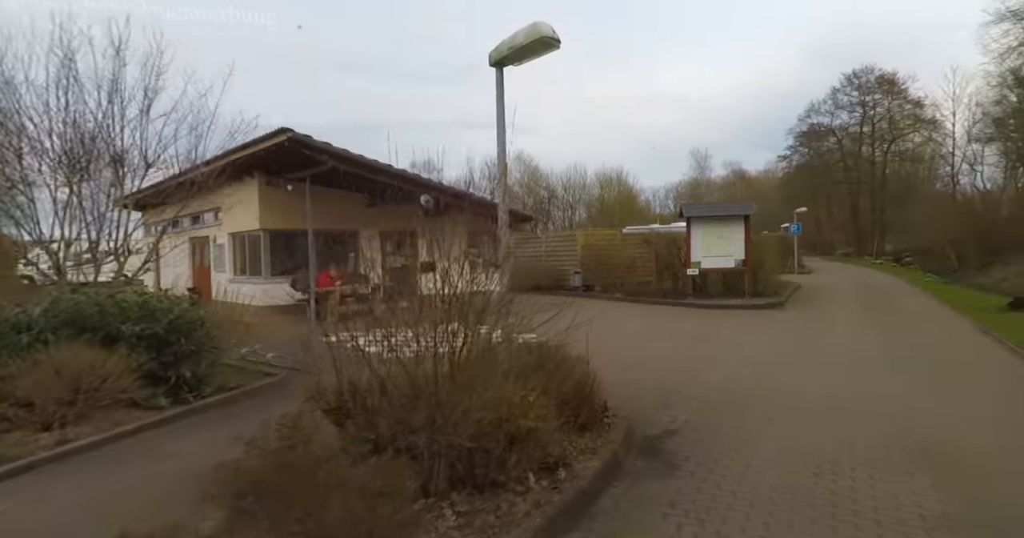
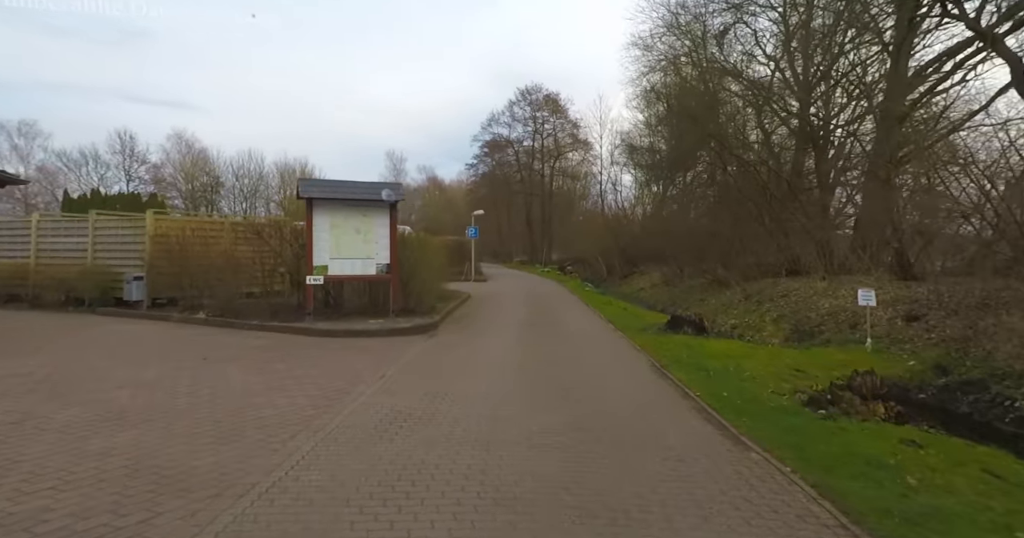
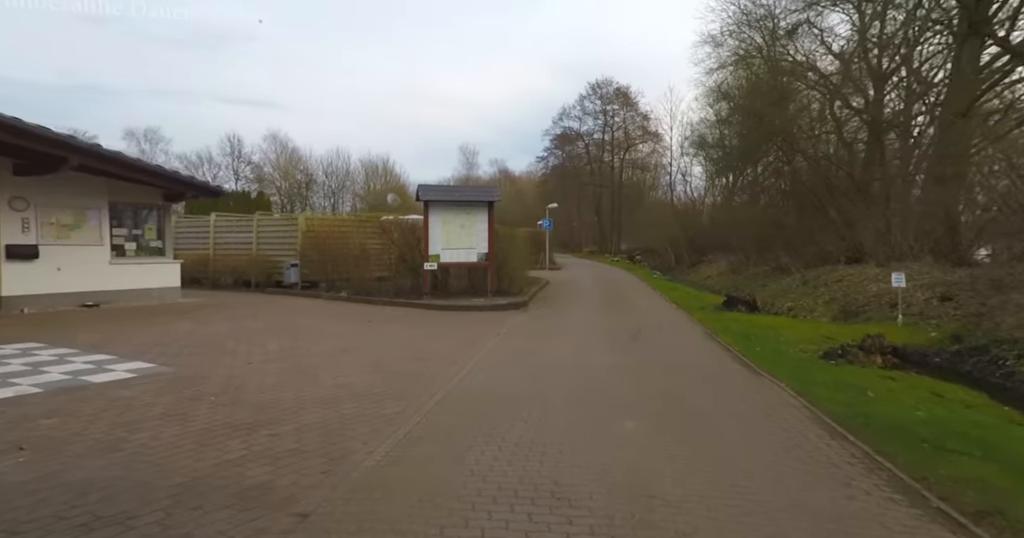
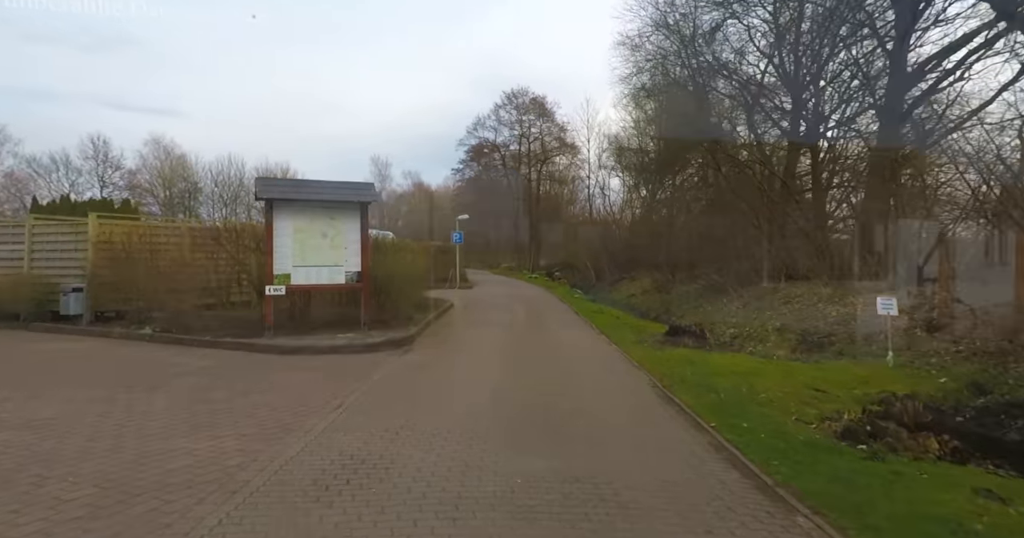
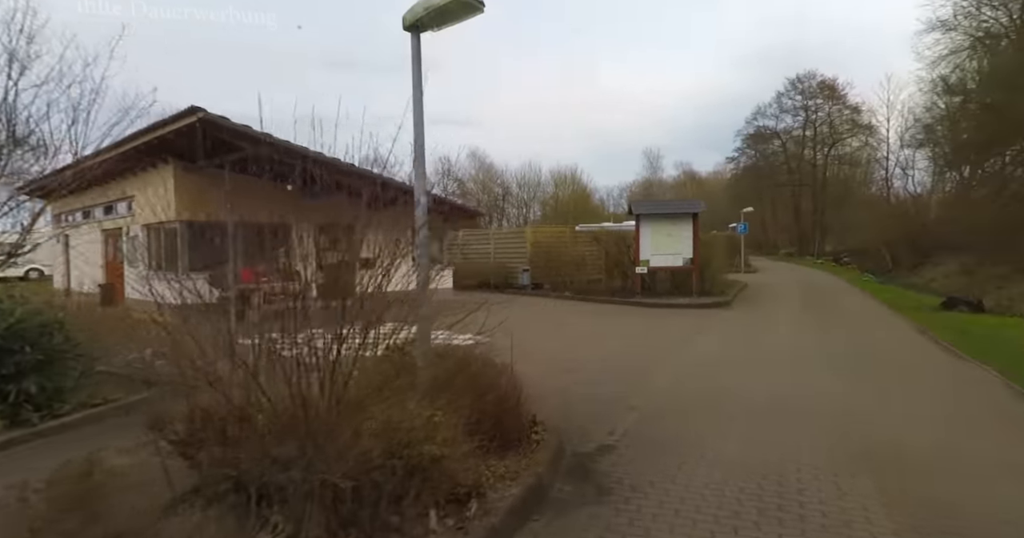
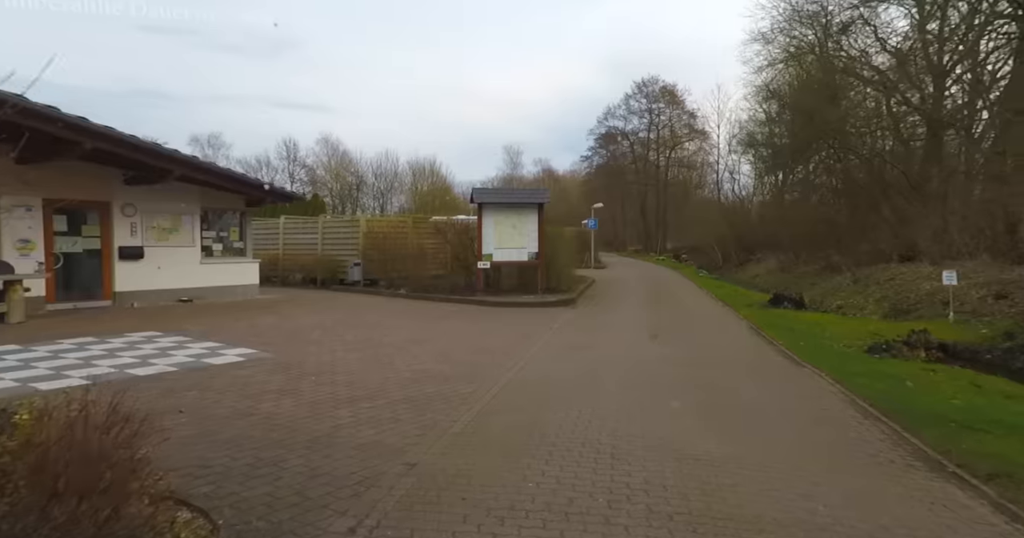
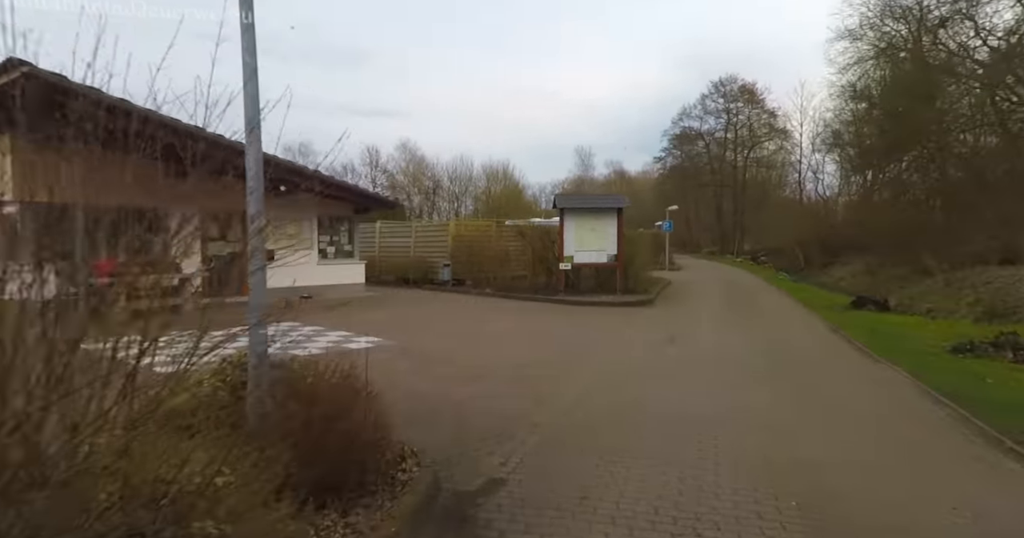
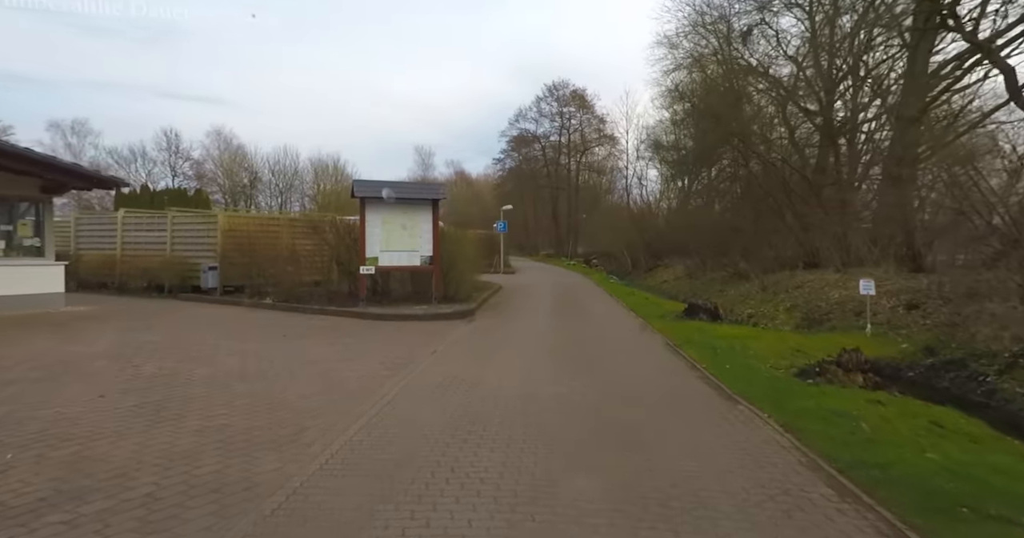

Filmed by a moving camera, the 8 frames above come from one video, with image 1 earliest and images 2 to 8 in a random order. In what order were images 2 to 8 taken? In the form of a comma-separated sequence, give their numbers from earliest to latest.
5, 7, 6, 3, 8, 2, 4
